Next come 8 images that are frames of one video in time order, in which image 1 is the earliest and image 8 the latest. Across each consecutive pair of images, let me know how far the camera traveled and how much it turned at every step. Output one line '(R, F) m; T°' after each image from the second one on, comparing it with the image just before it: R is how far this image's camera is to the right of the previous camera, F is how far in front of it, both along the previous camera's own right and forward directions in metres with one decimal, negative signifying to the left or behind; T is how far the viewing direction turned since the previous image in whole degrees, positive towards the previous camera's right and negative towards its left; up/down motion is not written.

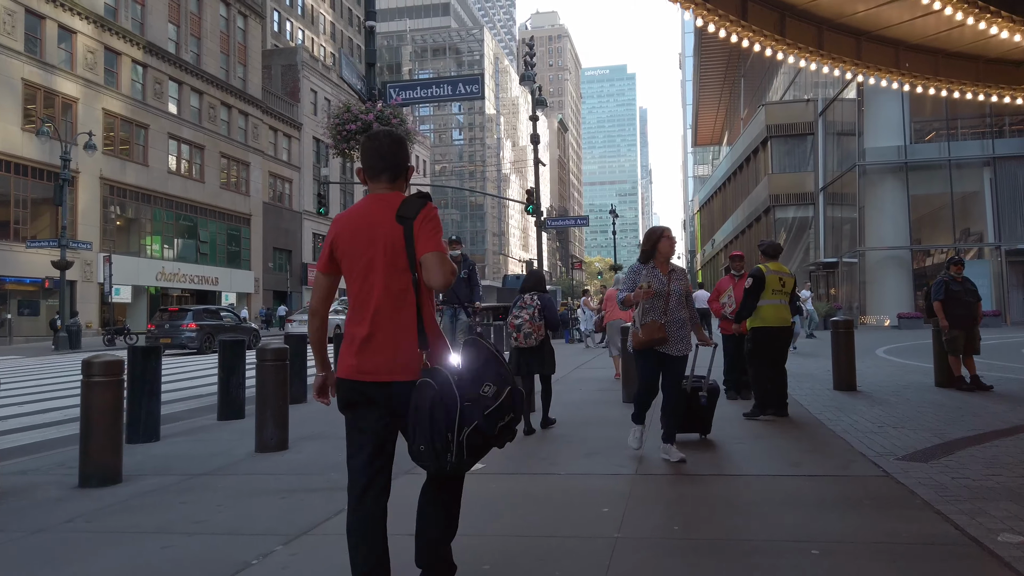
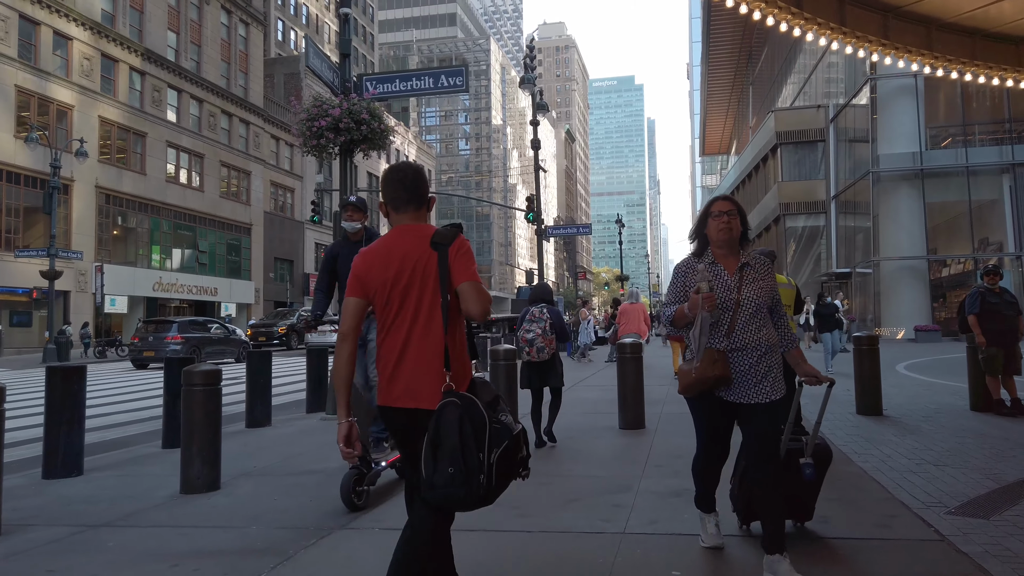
(+0.3, +1.0) m; -1°
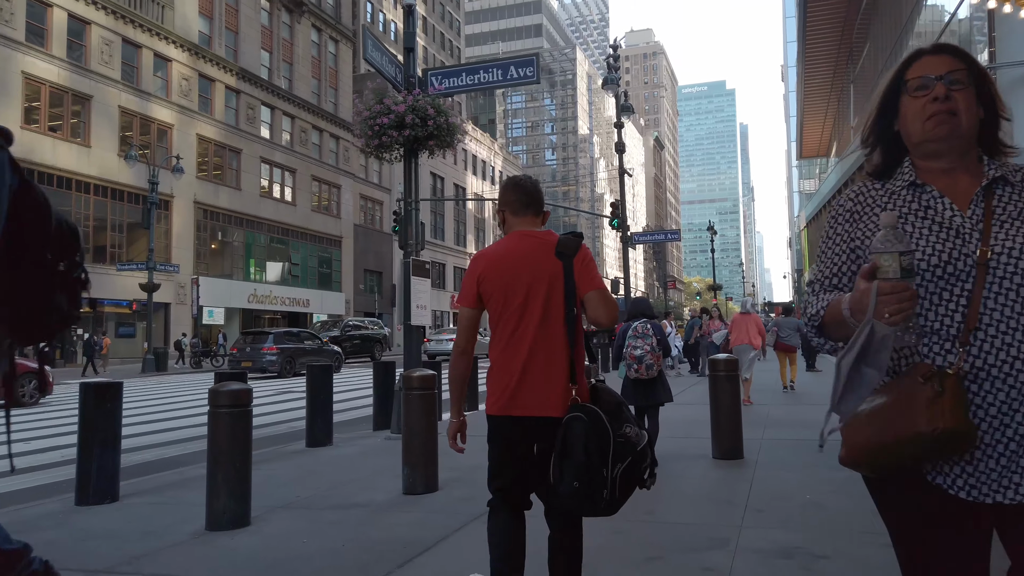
(+0.1, +0.9) m; -7°
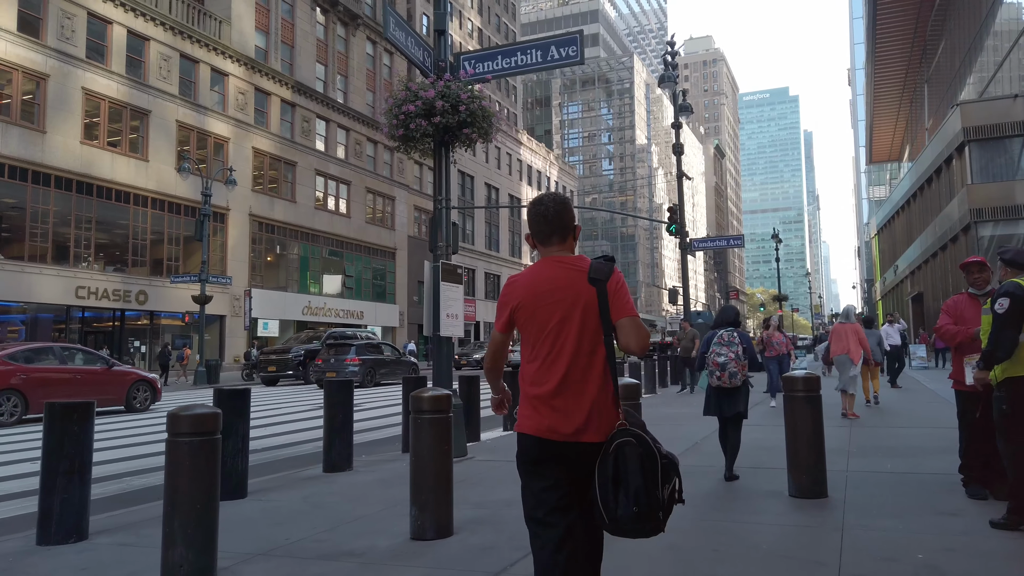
(+0.2, +1.0) m; -4°
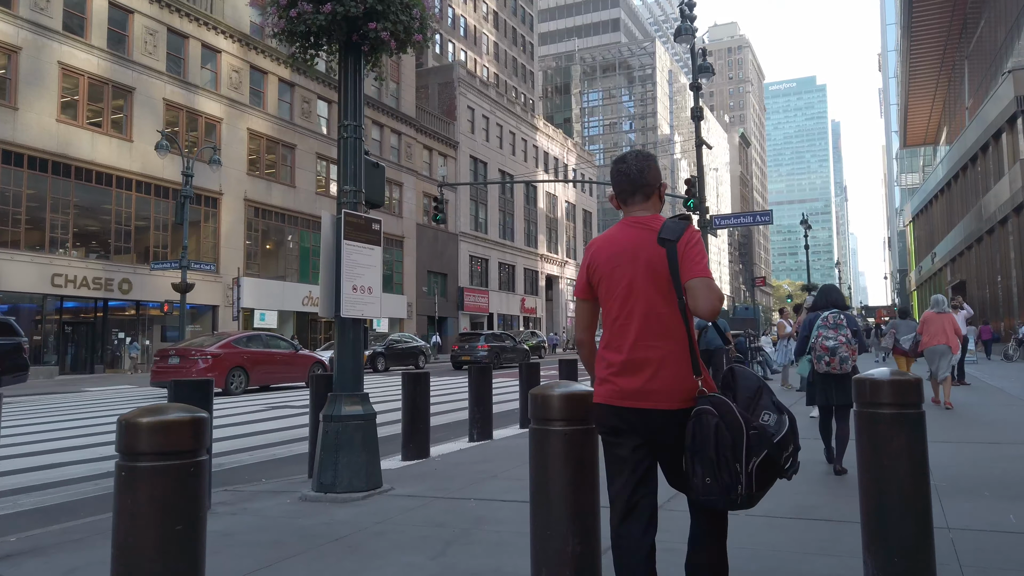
(+0.7, +2.5) m; -2°
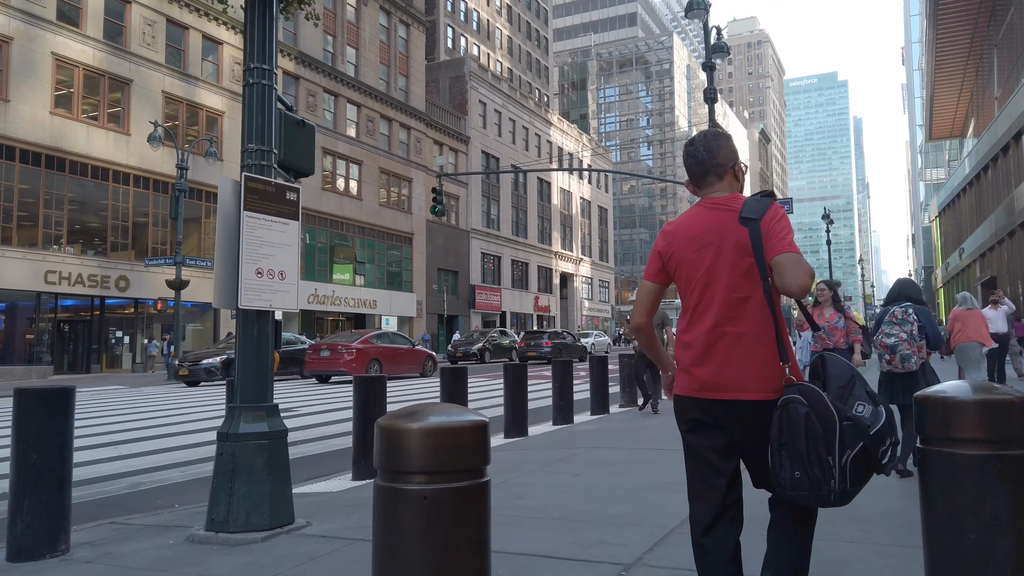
(+0.4, +1.2) m; -1°
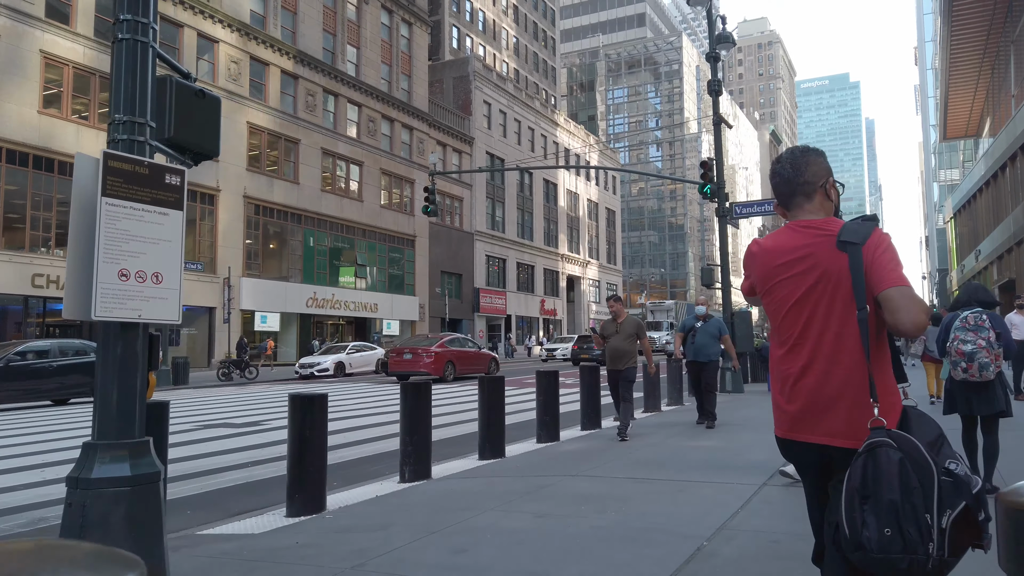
(+0.4, +1.0) m; -1°
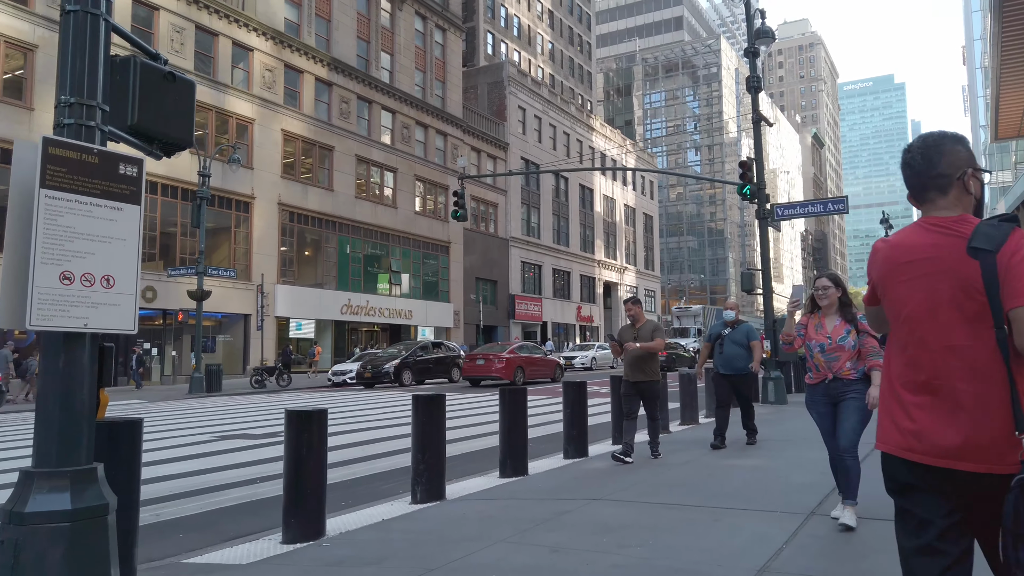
(+0.2, +0.6) m; -3°
